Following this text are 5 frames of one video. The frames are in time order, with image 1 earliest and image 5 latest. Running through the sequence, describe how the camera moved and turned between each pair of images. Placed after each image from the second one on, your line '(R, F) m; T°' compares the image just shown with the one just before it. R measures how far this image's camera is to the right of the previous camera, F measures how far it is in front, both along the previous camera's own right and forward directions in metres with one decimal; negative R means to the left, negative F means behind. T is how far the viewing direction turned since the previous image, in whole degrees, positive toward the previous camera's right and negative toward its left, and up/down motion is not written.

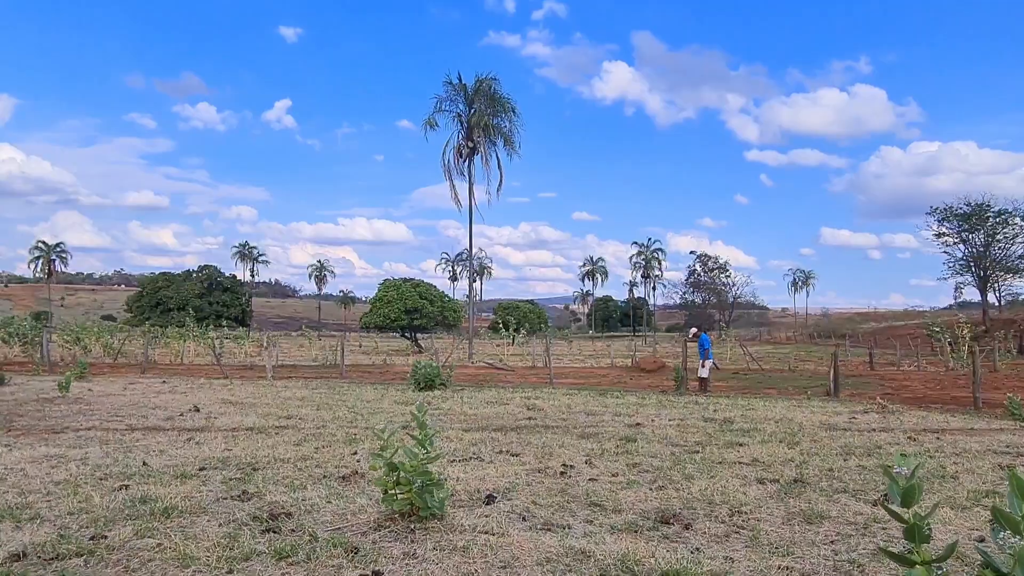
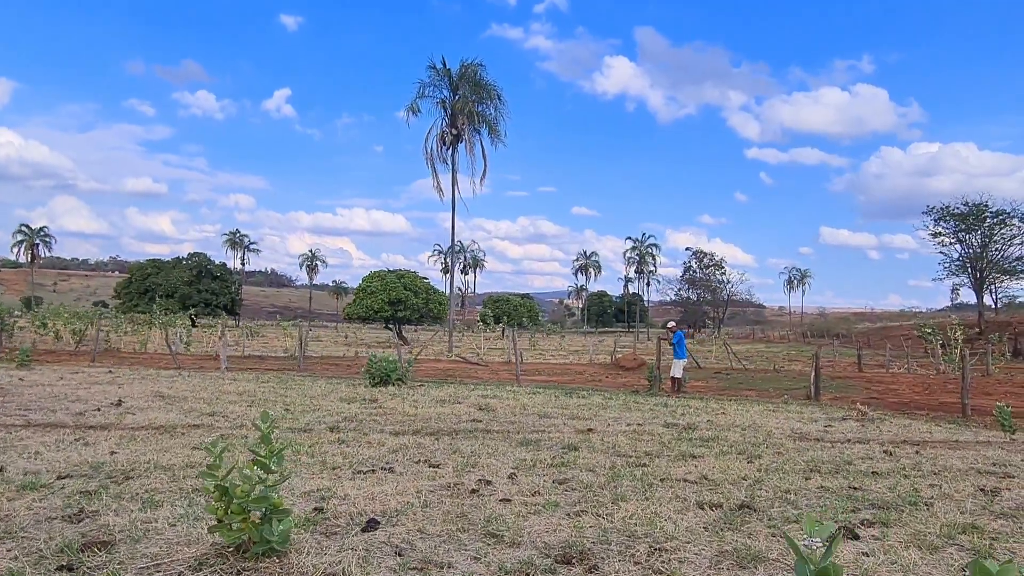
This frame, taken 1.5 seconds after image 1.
(+0.8, +1.0) m; 0°
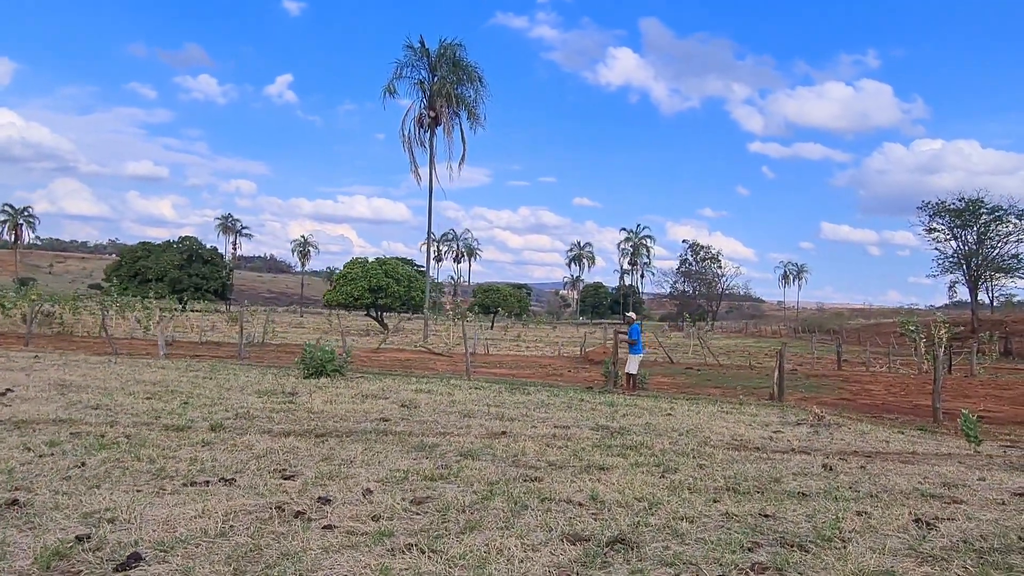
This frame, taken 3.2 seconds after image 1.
(+1.1, +1.0) m; 0°
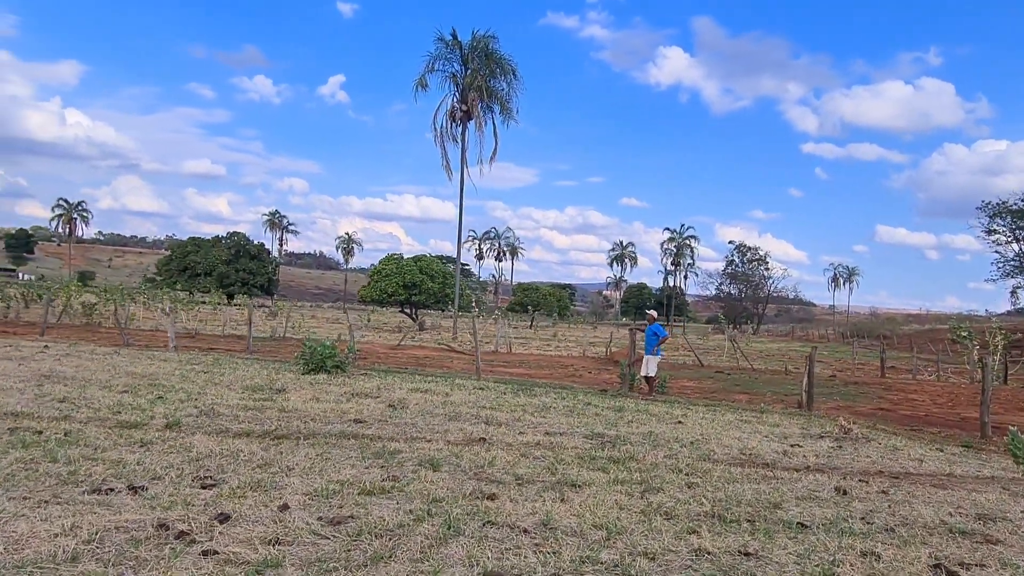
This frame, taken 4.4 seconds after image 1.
(+0.7, +0.8) m; -4°
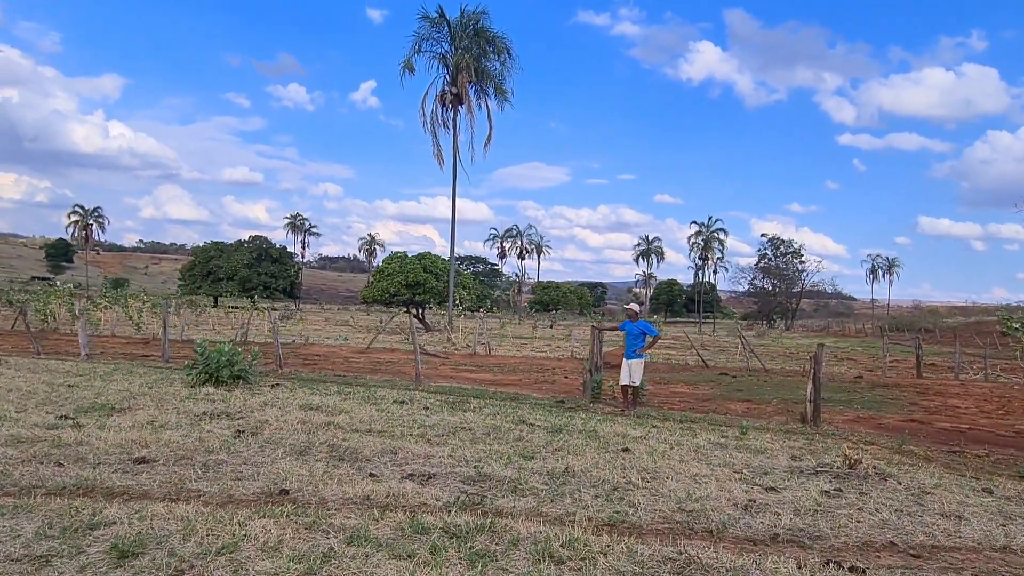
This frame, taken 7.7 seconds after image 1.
(+1.6, +2.6) m; -3°
